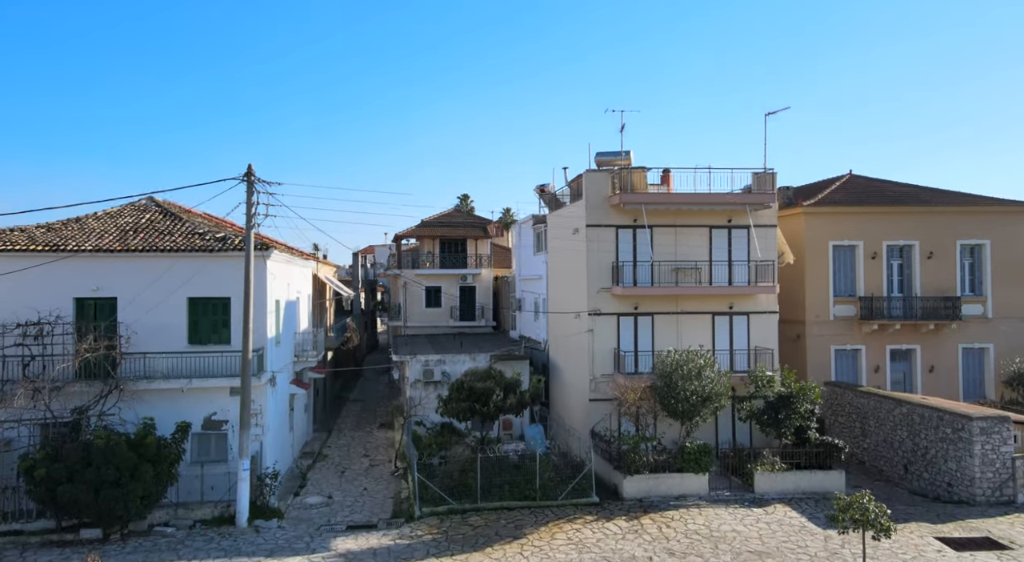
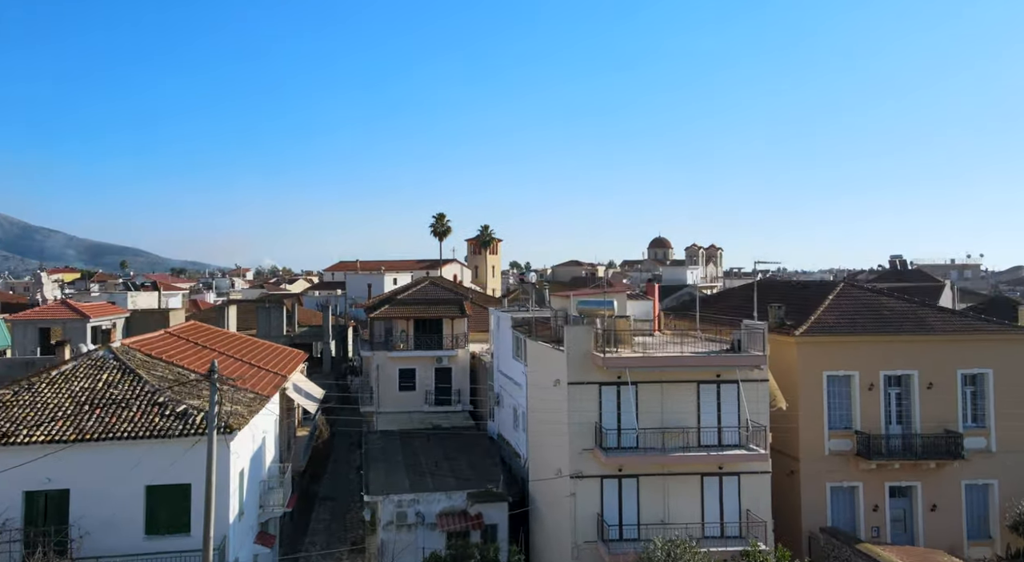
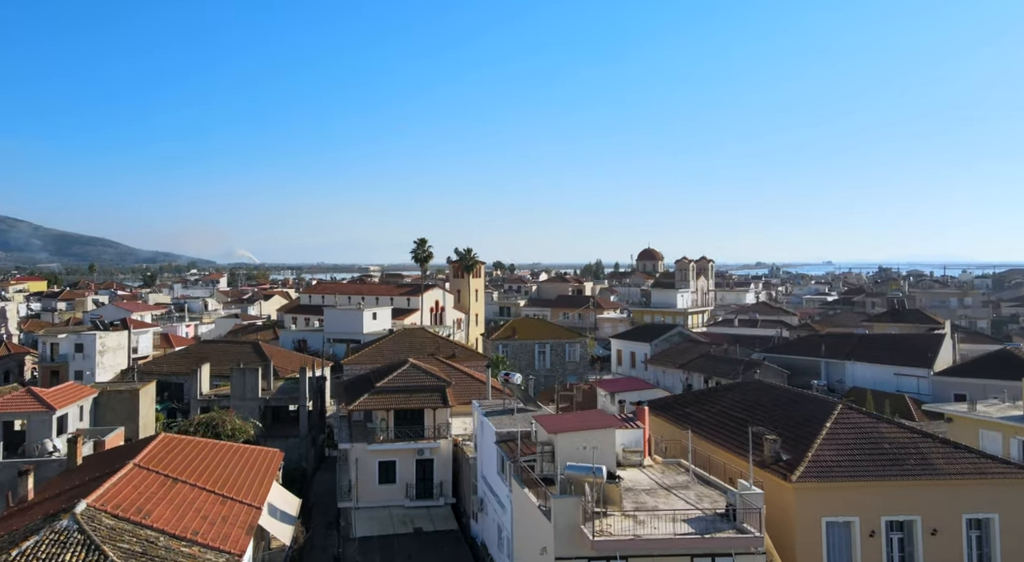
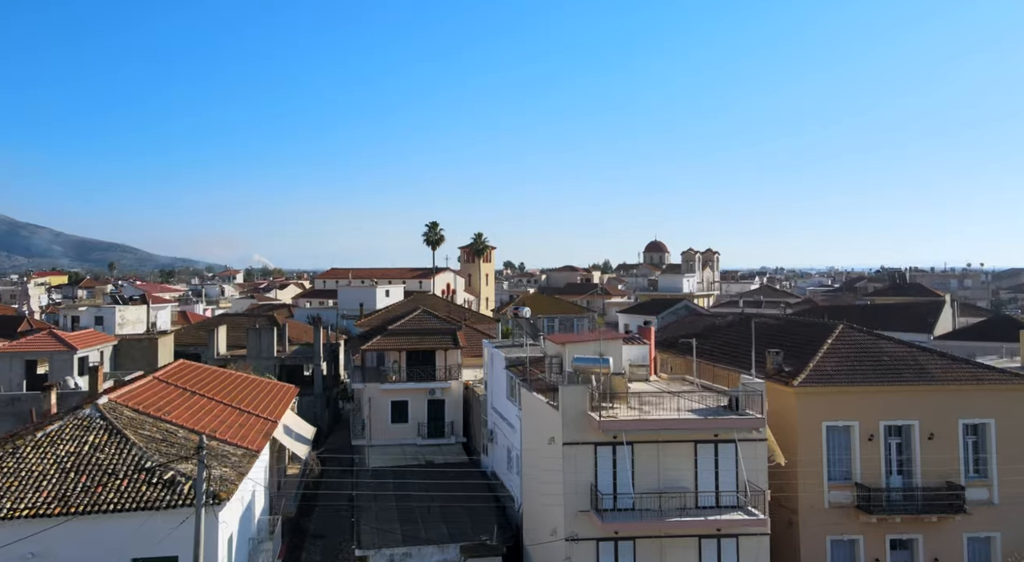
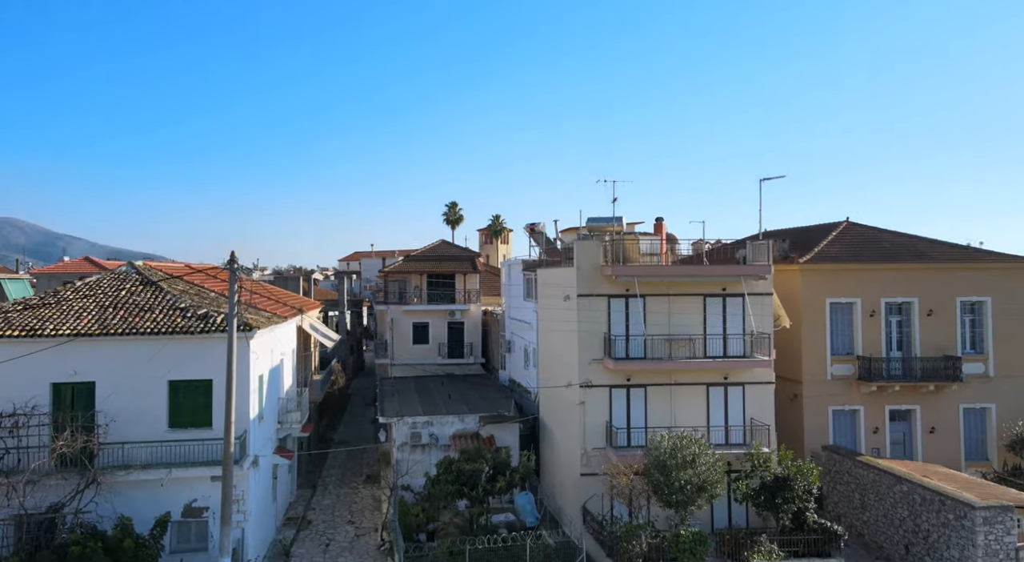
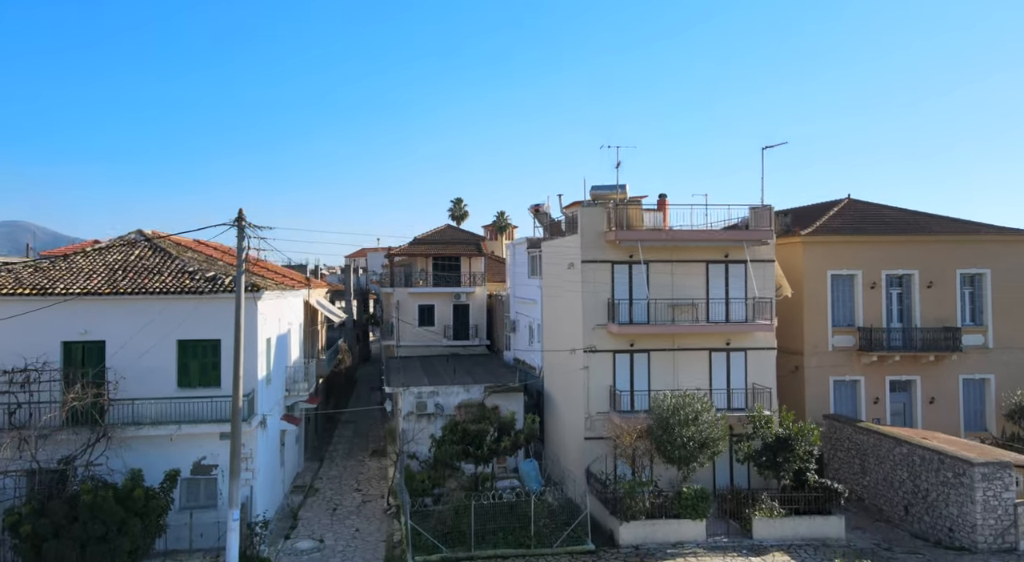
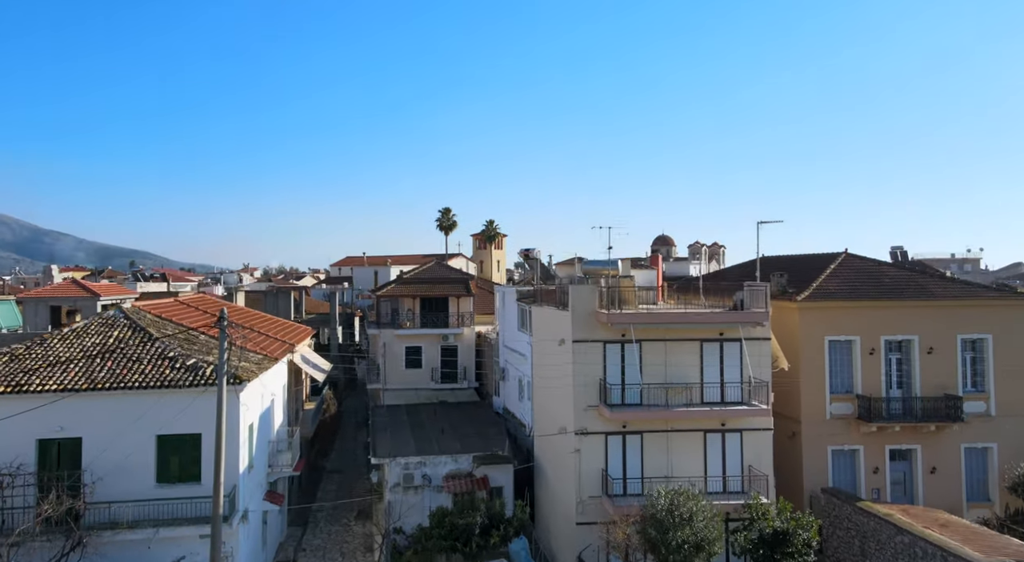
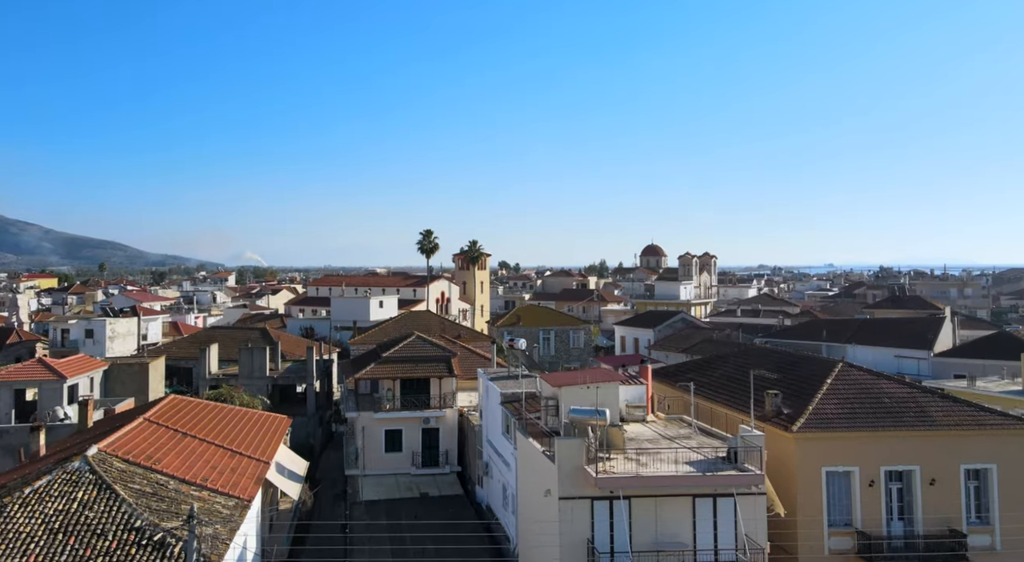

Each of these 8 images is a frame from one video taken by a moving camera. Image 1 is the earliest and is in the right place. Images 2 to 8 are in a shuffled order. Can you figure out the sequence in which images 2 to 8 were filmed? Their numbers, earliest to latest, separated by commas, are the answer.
6, 5, 7, 2, 4, 8, 3
